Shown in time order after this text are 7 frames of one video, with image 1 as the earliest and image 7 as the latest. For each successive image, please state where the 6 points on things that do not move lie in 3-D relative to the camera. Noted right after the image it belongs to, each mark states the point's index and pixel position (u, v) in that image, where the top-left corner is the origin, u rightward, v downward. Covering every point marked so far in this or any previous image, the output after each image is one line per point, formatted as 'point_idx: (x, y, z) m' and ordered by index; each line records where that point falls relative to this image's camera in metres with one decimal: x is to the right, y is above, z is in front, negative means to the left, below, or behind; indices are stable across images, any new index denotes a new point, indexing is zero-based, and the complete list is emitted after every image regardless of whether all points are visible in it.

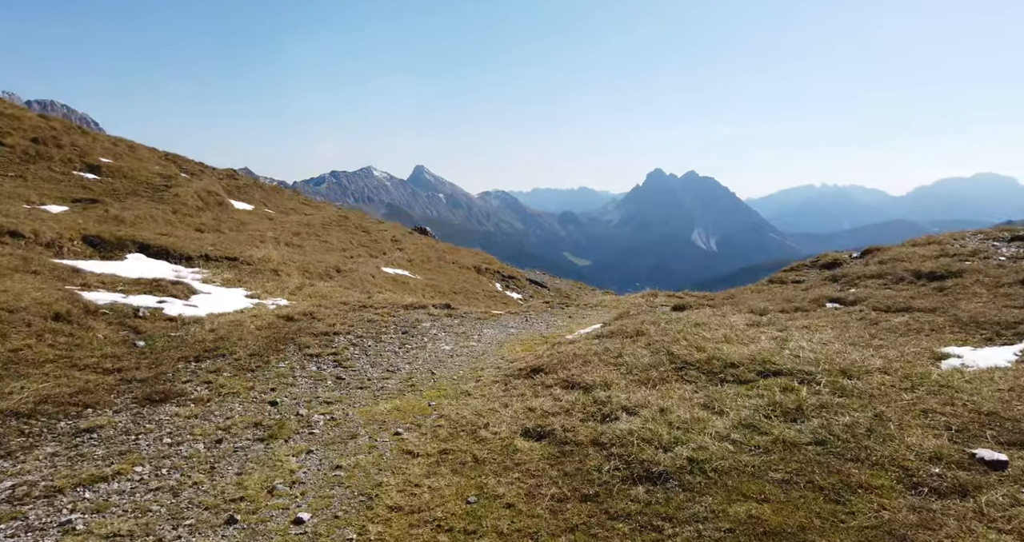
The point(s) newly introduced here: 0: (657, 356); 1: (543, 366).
0: (+3.7, -2.2, +16.2) m
1: (+0.8, -2.7, +17.9) m
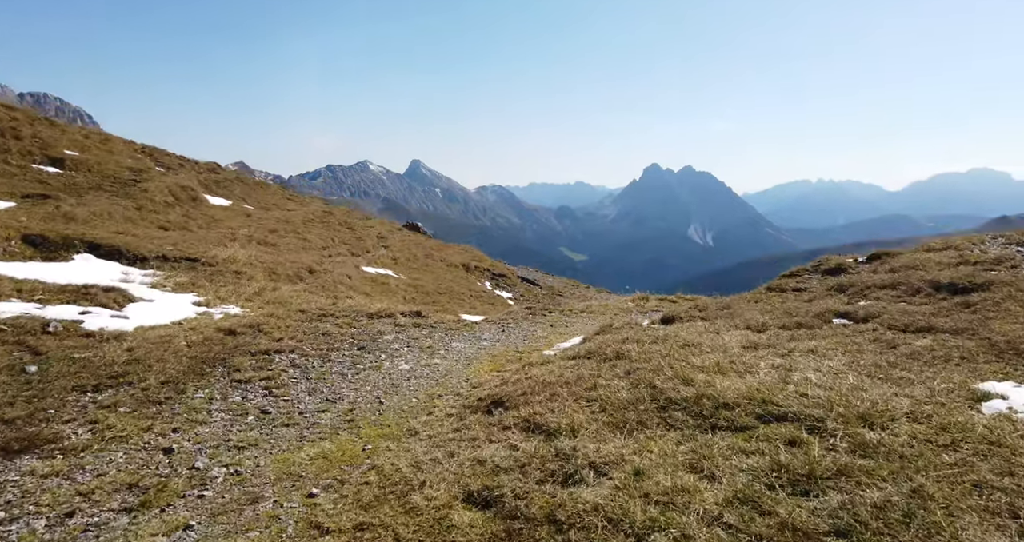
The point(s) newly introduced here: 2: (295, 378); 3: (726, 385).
0: (+2.7, -2.6, +13.5) m
1: (-0.2, -3.0, +15.2) m
2: (-6.1, -3.0, +17.9) m
3: (+4.4, -2.3, +12.9) m
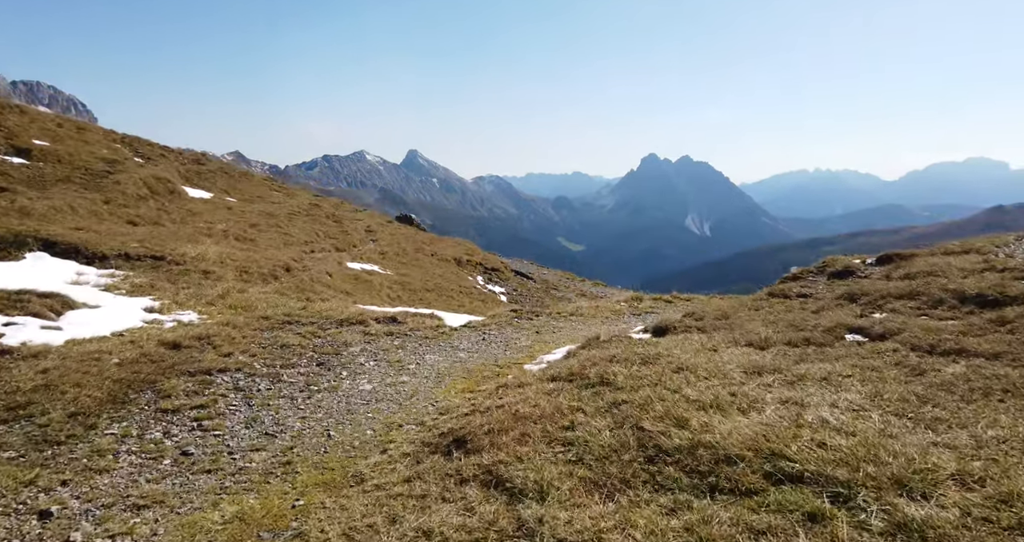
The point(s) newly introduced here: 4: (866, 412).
0: (+1.9, -2.9, +11.4) m
1: (-0.9, -3.4, +13.0) m
2: (-6.9, -3.3, +15.6) m
3: (+3.6, -2.7, +10.7) m
4: (+6.3, -2.5, +11.2) m
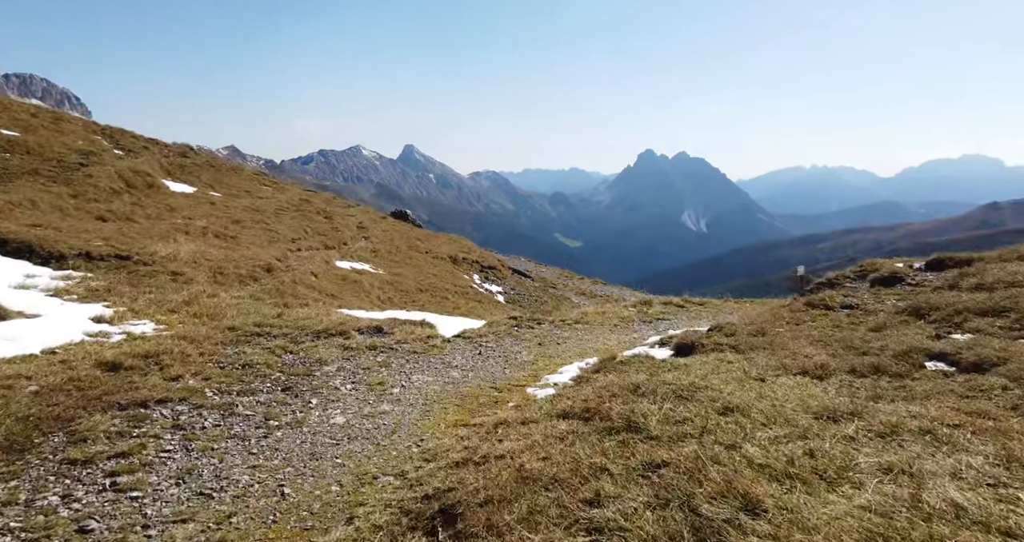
0: (+2.0, -3.2, +8.3) m
1: (-0.8, -3.6, +9.9) m
2: (-6.8, -3.6, +12.5) m
3: (+3.7, -3.0, +7.6) m
4: (+6.4, -2.8, +8.2) m
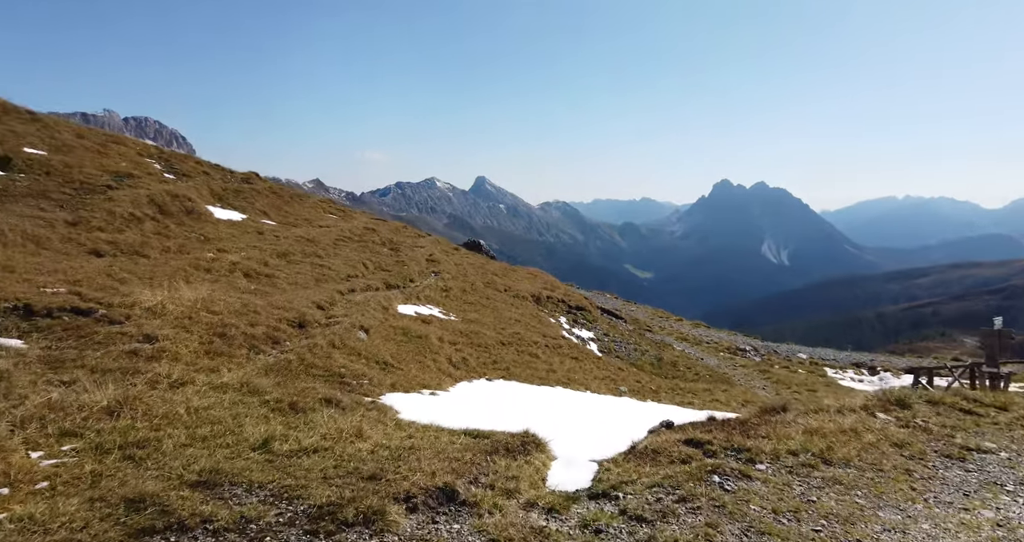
0: (+4.2, -4.4, -5.9) m
1: (+1.5, -4.9, -4.0) m
2: (-4.2, -4.9, -0.7) m
3: (+5.8, -4.2, -6.8) m
4: (+8.5, -4.1, -6.5) m
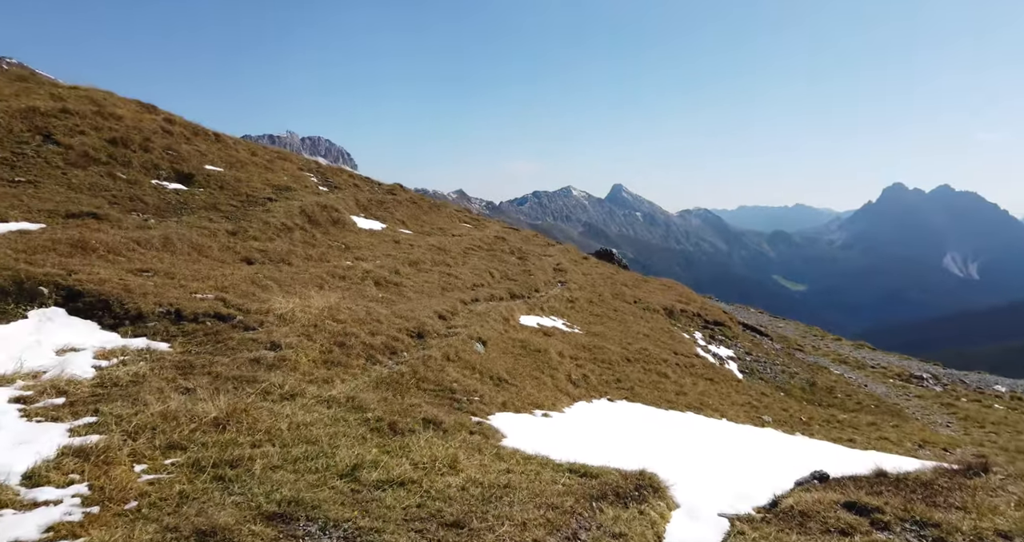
0: (+1.8, -4.7, -8.3) m
1: (-0.4, -5.2, -5.9) m
2: (-5.2, -5.1, -1.5) m
3: (+3.2, -4.5, -9.5) m
4: (+5.9, -4.5, -9.8) m
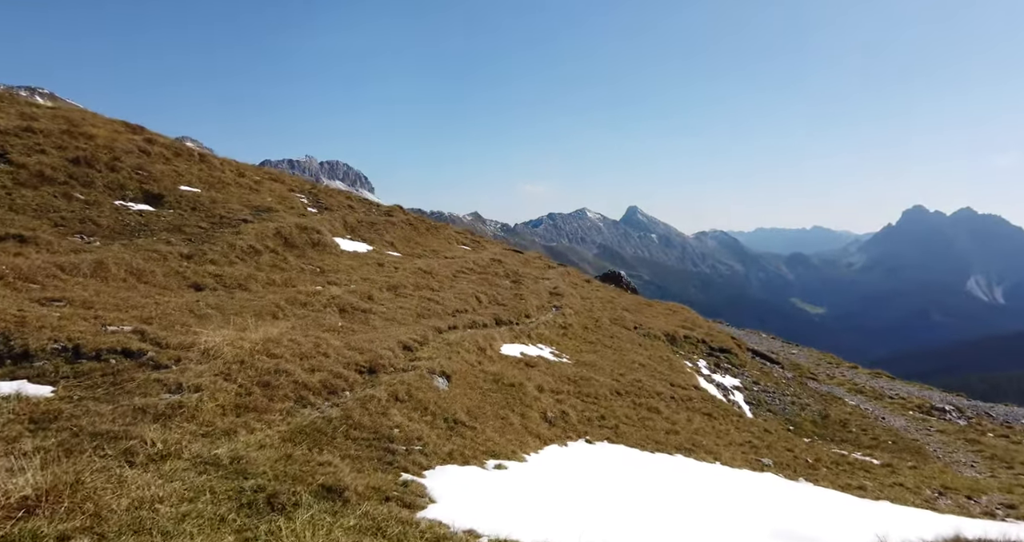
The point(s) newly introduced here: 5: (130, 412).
0: (-0.8, -4.6, -12.0) m
1: (-2.9, -5.2, -9.4) m
2: (-7.7, -5.3, -5.0) m
3: (+0.6, -4.3, -13.2) m
4: (+3.3, -4.3, -13.5) m
5: (-10.9, -4.0, +18.0) m
